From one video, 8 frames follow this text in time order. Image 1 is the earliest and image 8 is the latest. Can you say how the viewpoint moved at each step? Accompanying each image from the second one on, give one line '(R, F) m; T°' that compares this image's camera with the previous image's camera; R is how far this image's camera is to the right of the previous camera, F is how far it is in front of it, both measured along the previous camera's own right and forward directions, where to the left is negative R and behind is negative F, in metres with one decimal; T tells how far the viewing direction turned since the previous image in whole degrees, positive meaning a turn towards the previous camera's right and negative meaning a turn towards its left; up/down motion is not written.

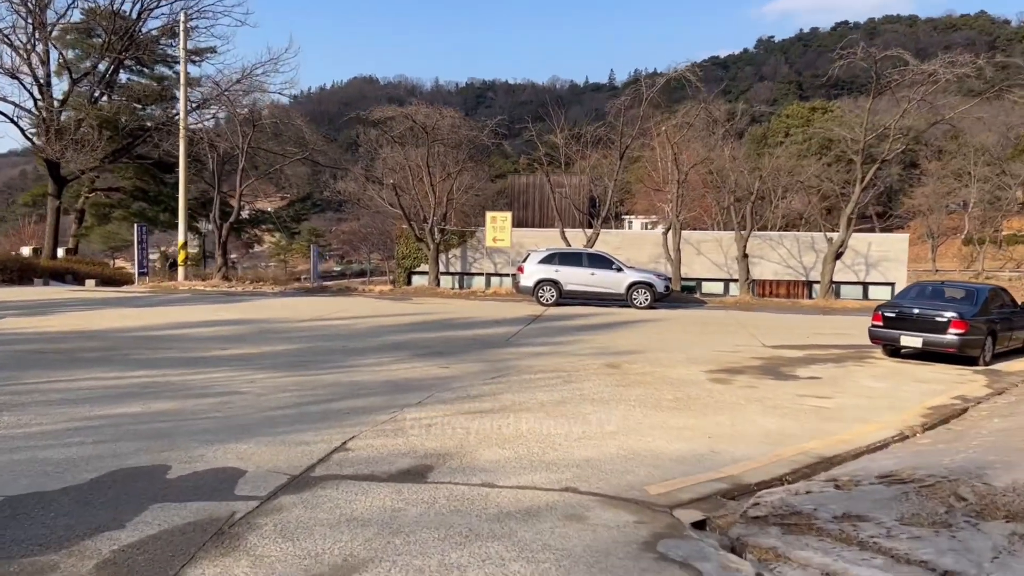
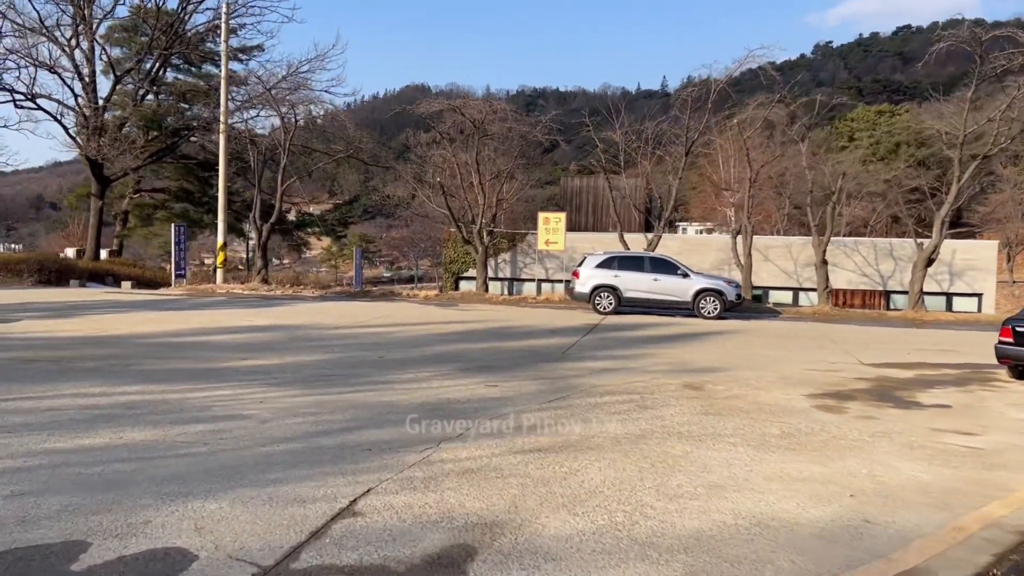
(-0.2, +2.0) m; -3°
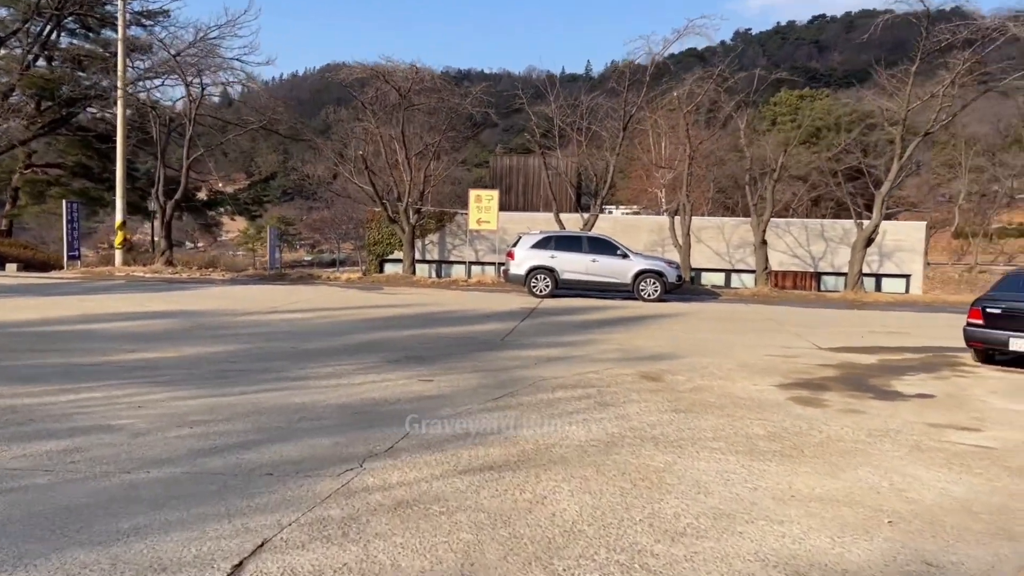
(-0.1, +1.5) m; +5°
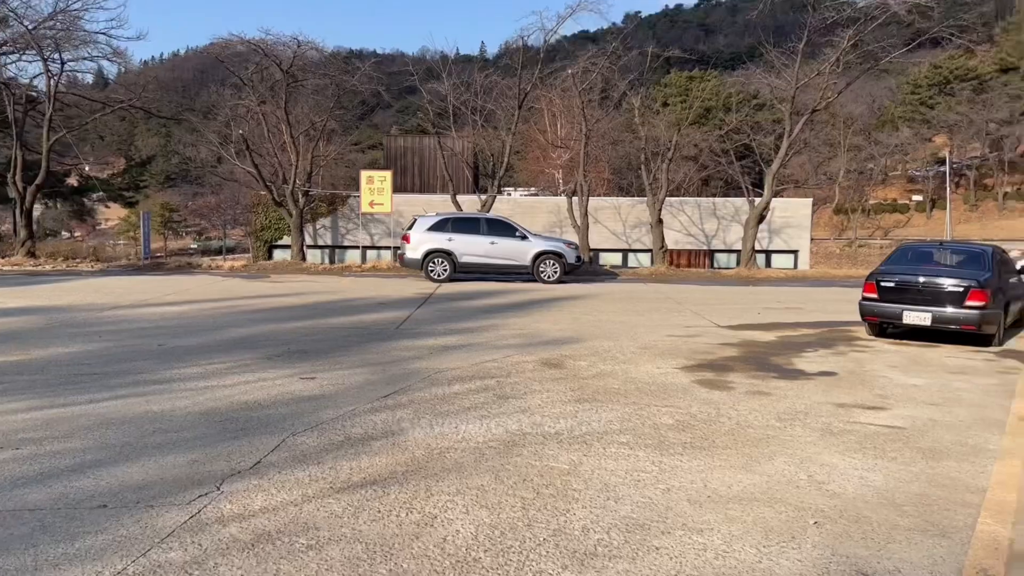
(+0.1, +0.7) m; +7°
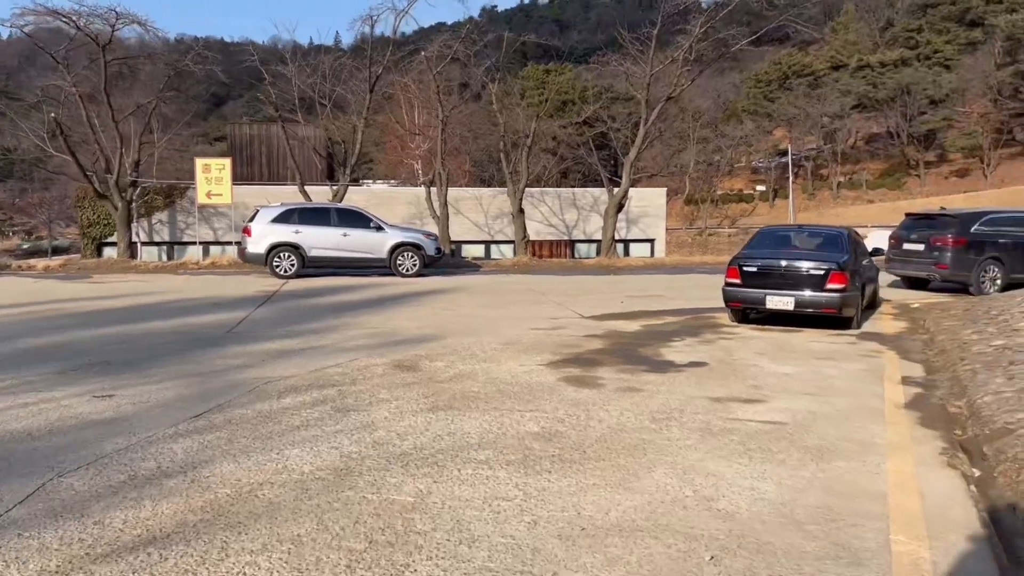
(+0.2, +1.0) m; +9°
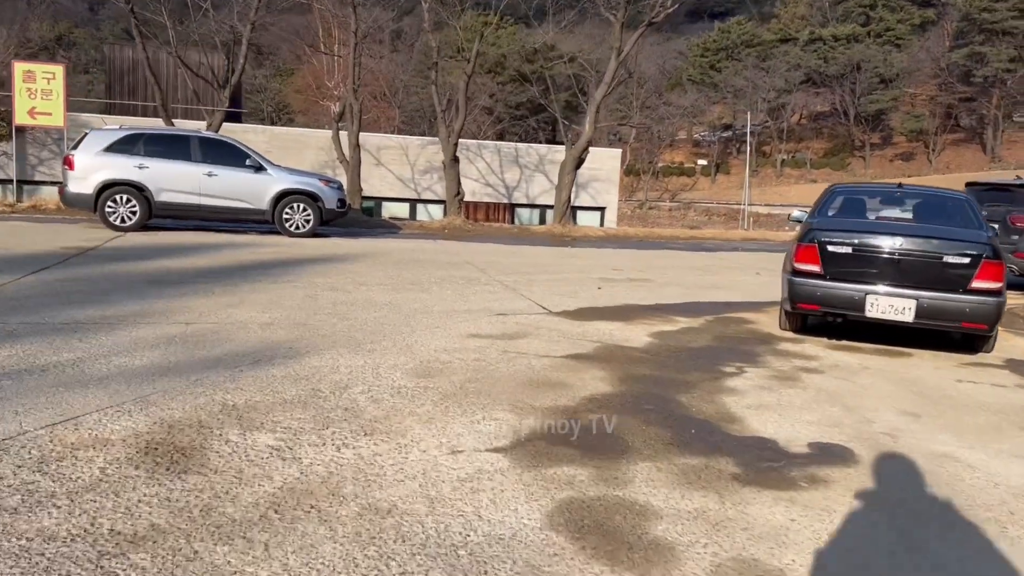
(0.0, +4.9) m; +5°
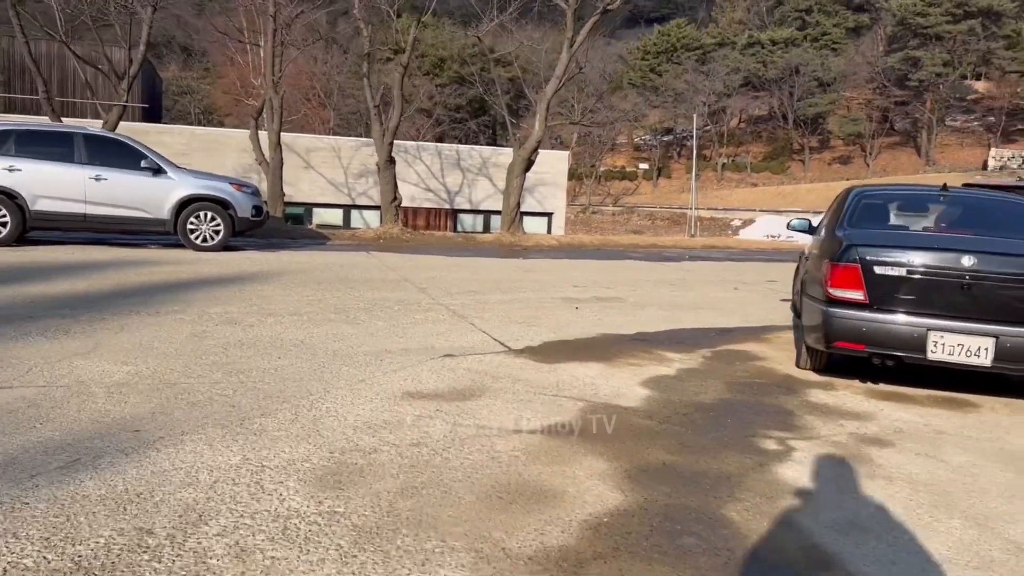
(-0.1, +1.8) m; +4°
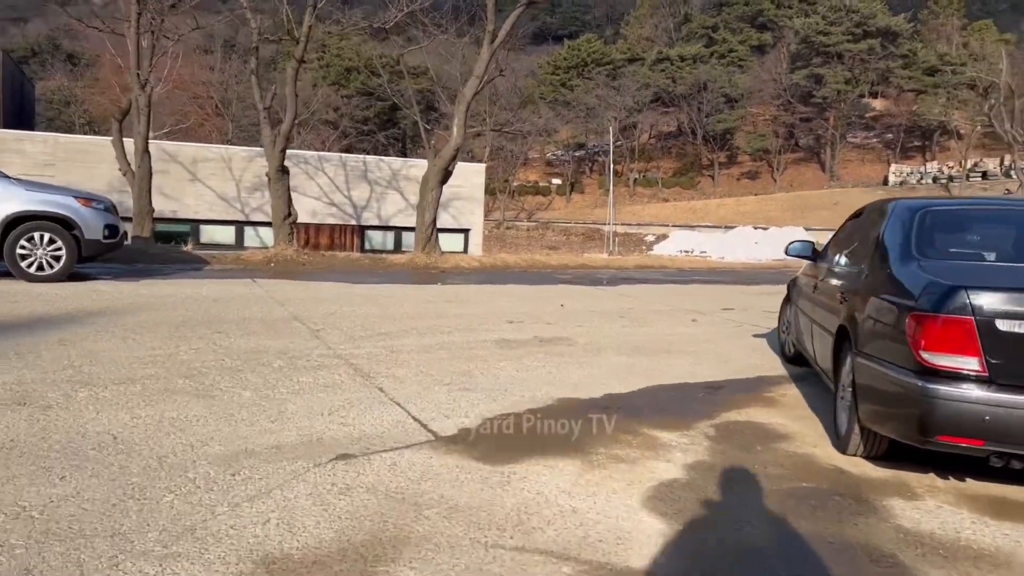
(-0.1, +2.1) m; +6°
